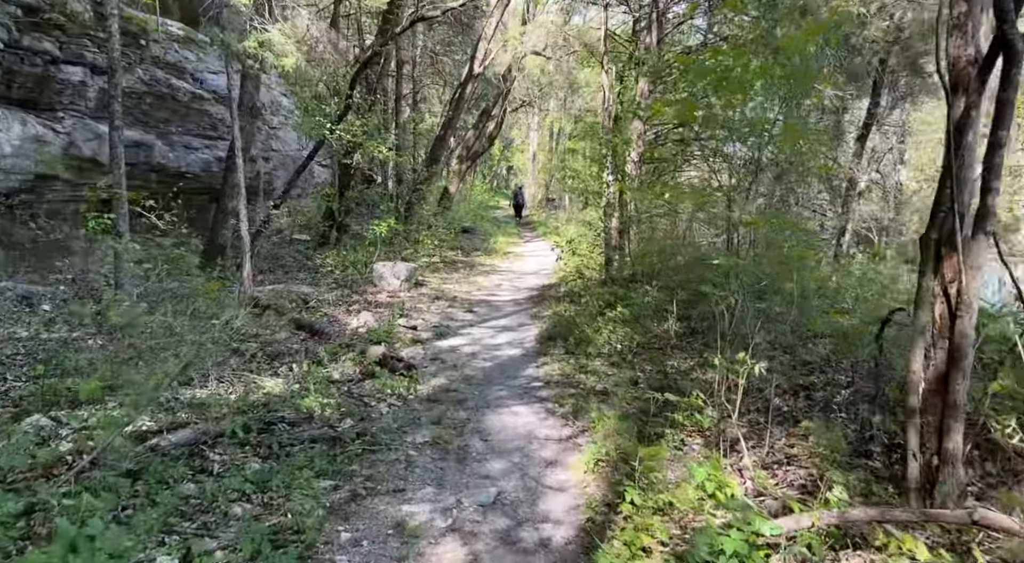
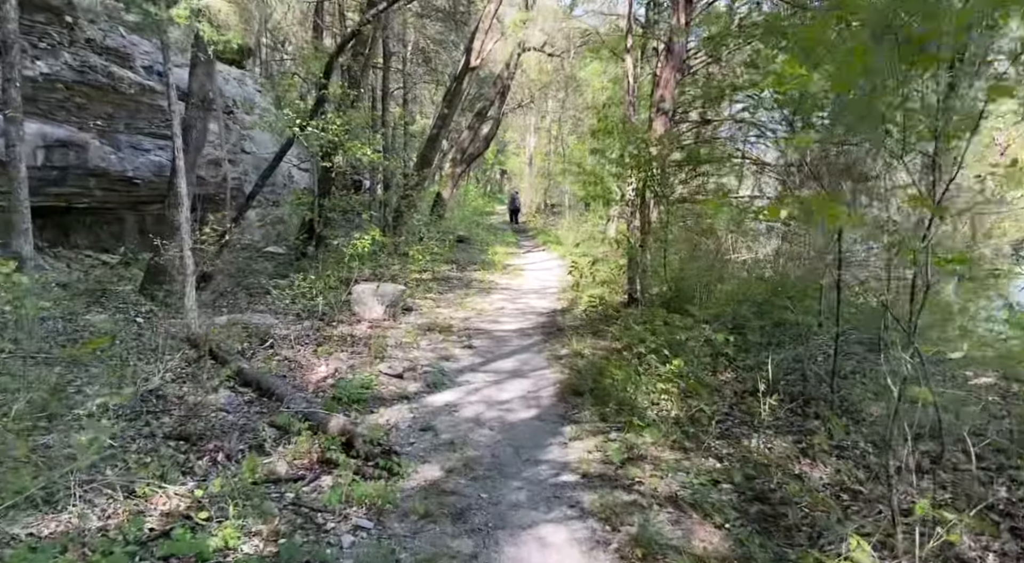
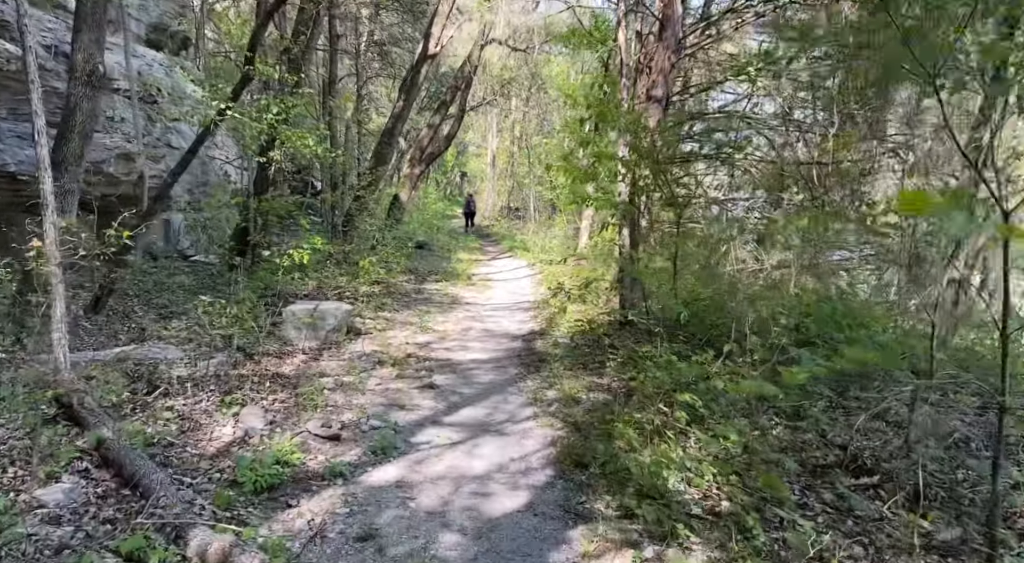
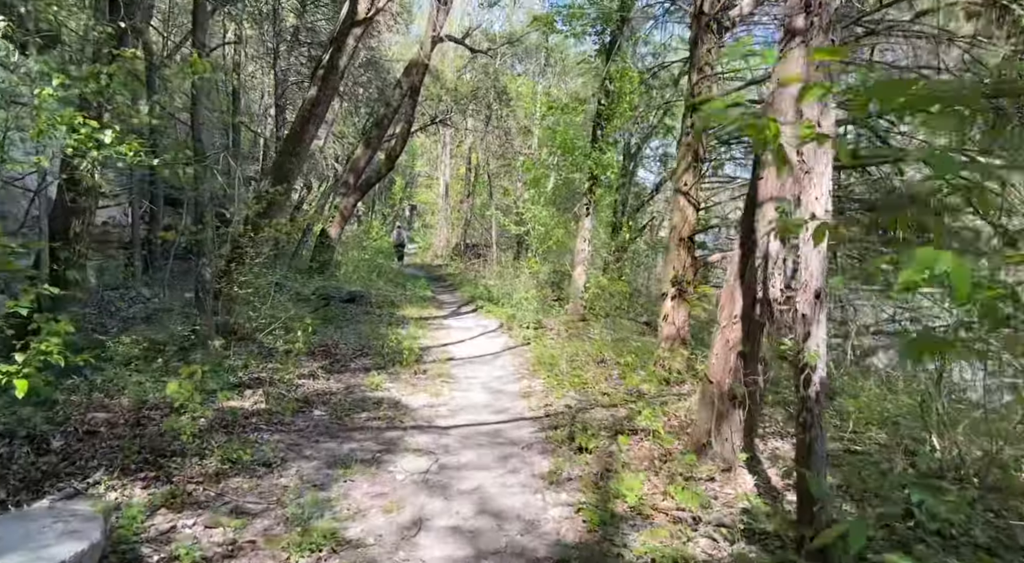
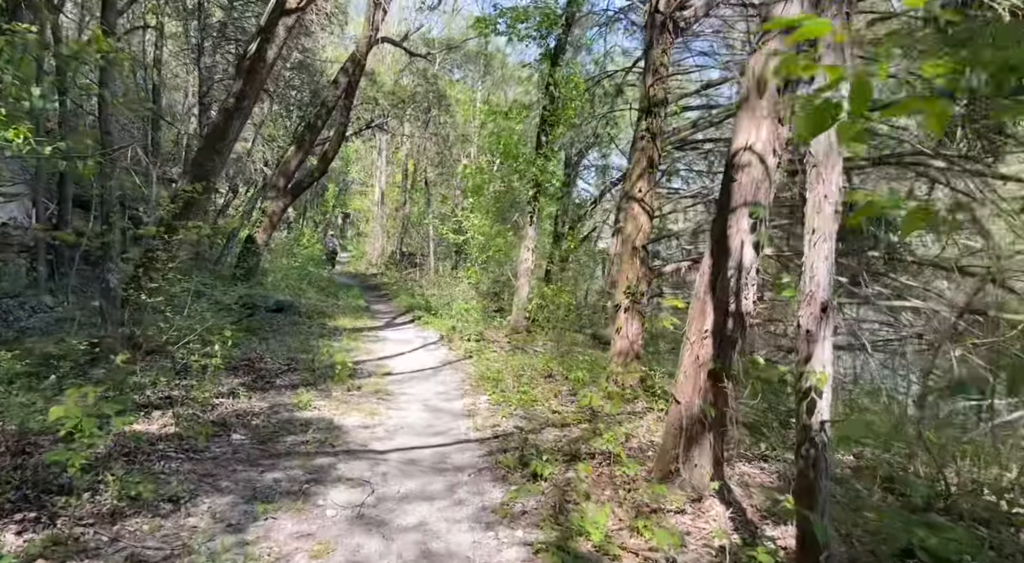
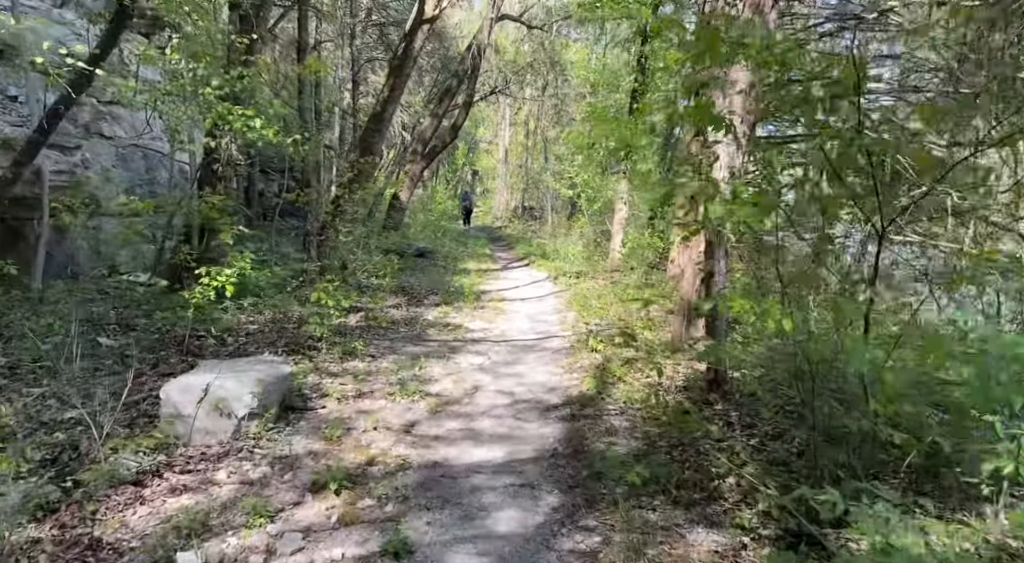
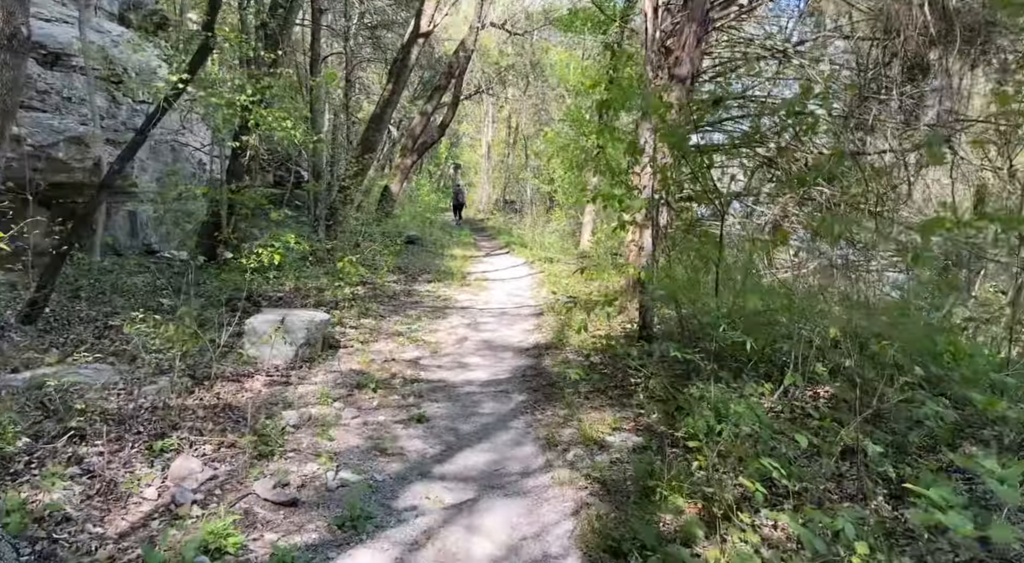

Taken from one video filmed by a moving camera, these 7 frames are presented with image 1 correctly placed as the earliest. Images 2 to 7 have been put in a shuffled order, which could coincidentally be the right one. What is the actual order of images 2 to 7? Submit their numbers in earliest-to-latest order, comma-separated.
2, 3, 7, 6, 4, 5
